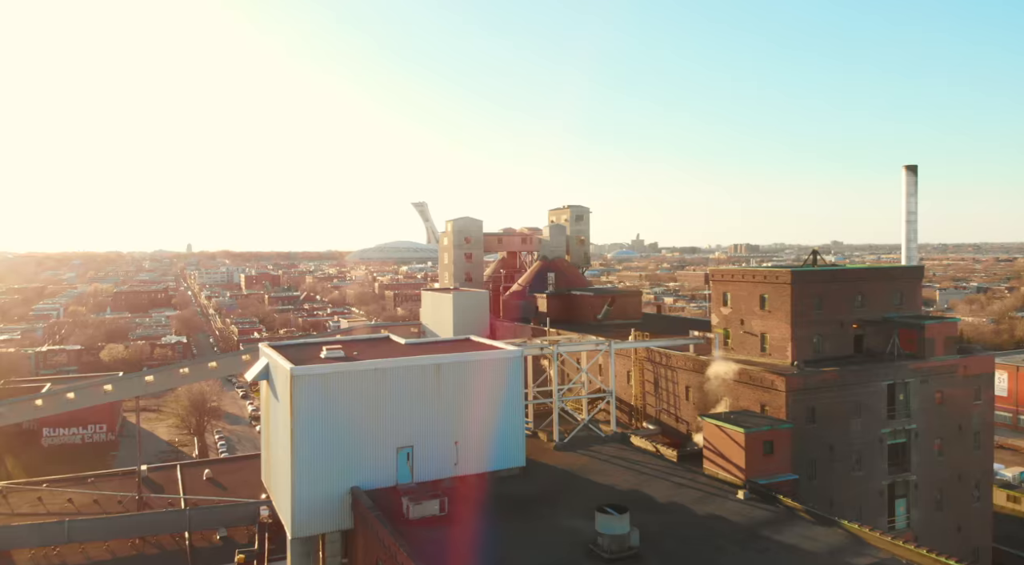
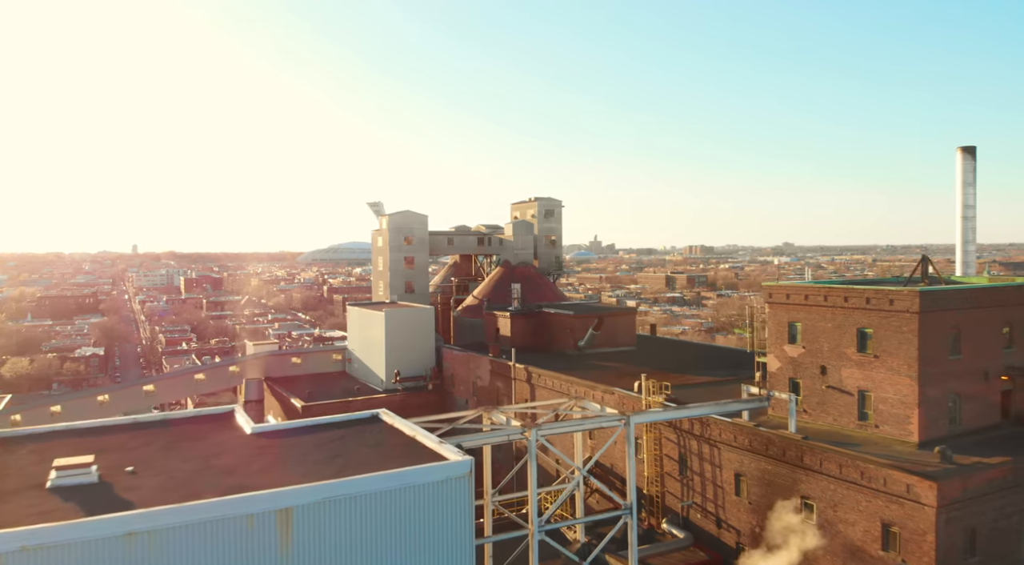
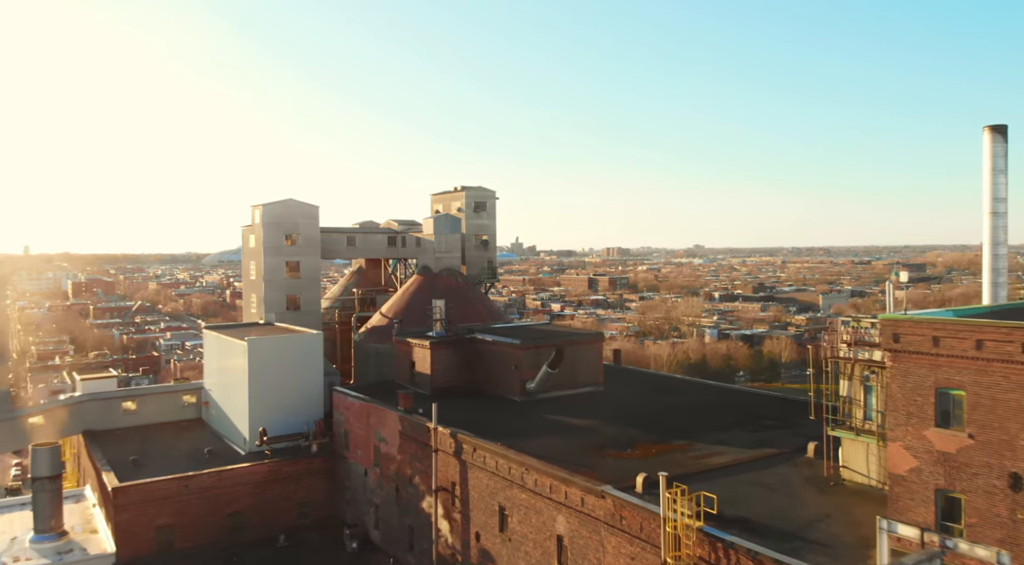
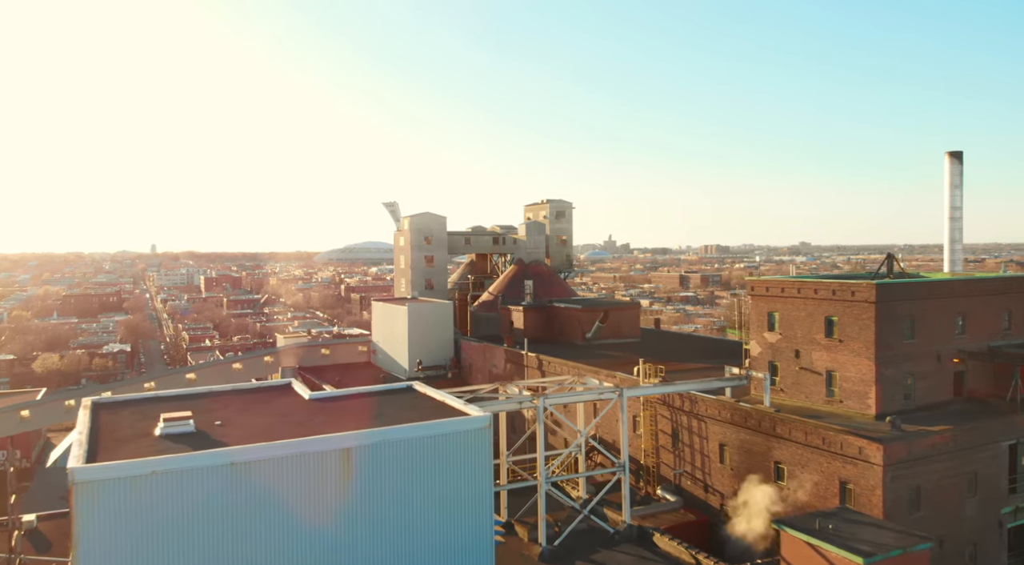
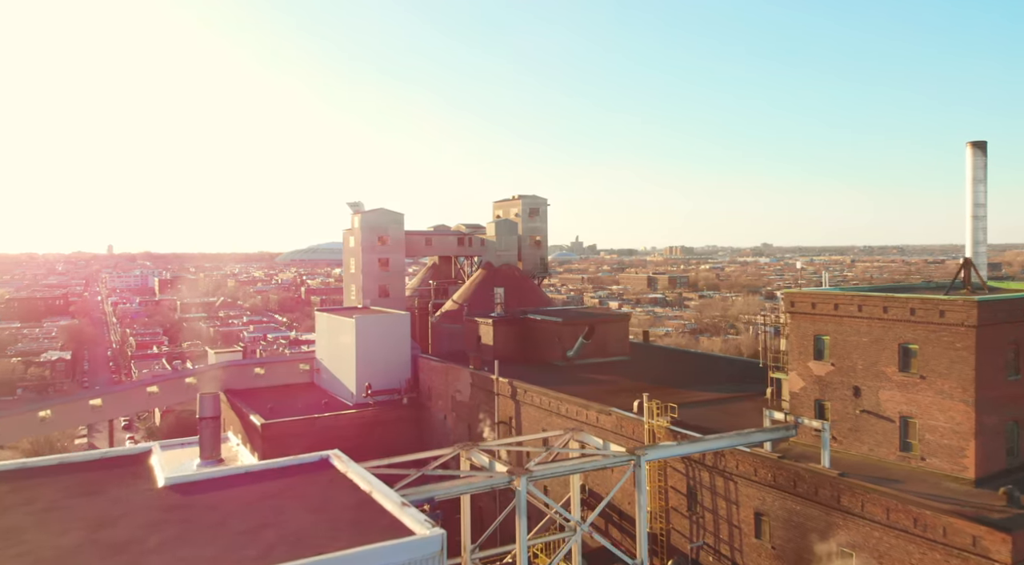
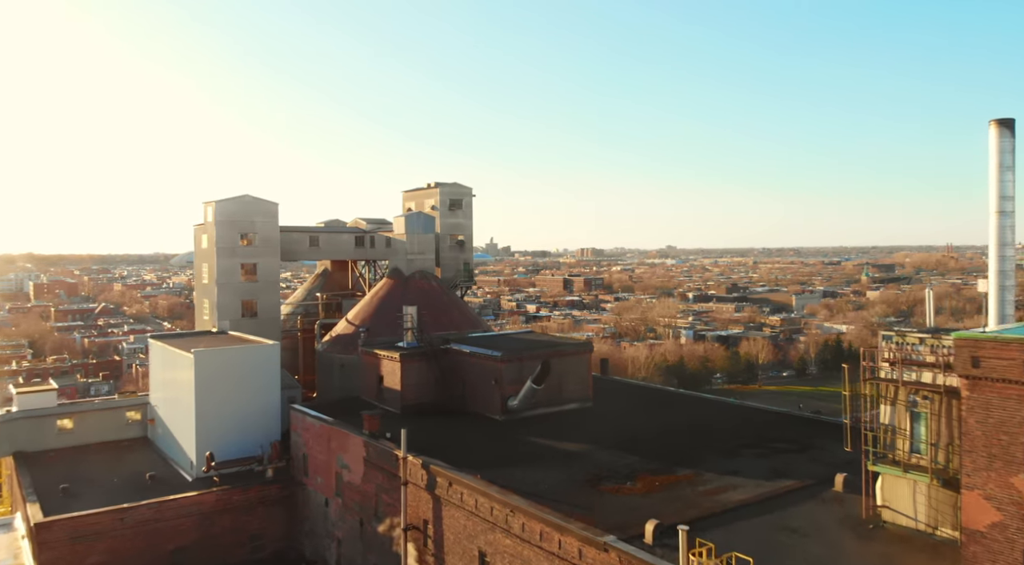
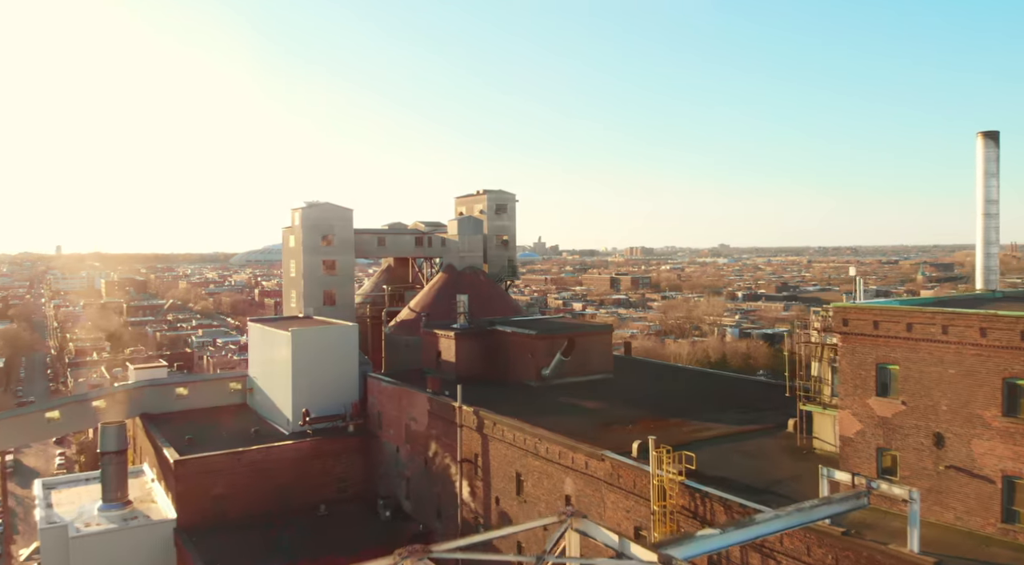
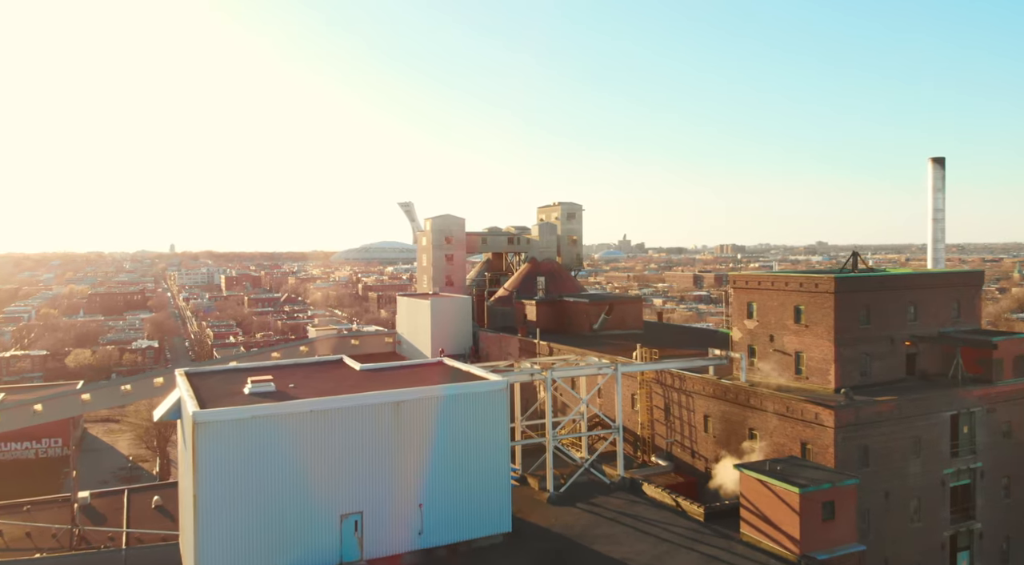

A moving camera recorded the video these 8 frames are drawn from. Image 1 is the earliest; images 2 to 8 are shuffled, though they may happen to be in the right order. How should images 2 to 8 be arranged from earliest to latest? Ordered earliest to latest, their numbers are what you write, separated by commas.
8, 4, 2, 5, 7, 3, 6
